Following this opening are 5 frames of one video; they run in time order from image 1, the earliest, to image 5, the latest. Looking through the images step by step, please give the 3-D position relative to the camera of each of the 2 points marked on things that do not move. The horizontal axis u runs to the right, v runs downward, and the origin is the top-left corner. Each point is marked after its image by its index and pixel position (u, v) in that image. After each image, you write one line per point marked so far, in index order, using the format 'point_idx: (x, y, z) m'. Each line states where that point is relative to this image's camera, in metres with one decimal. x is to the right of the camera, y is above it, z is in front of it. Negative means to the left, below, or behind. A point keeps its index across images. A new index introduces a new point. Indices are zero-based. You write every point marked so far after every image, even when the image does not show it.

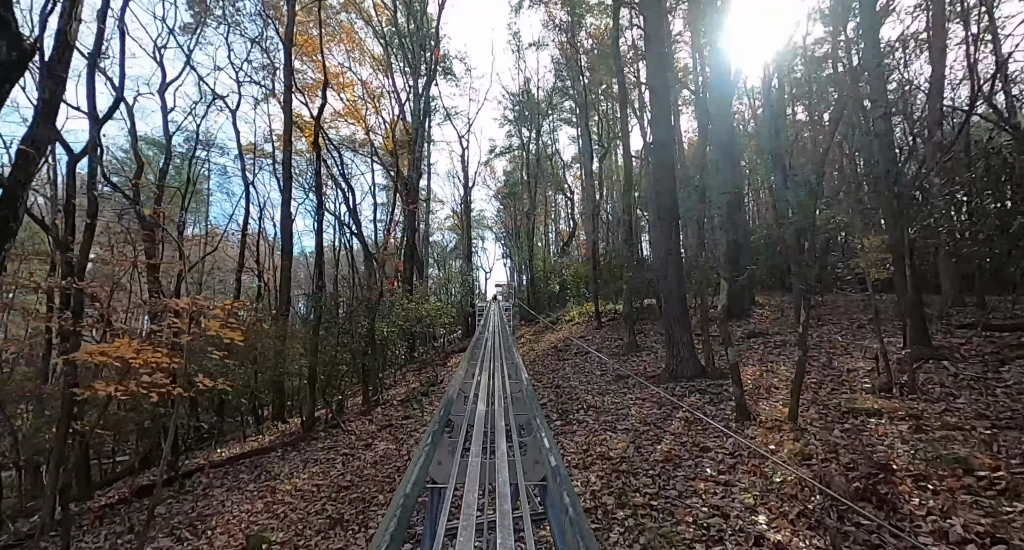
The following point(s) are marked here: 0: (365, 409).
0: (-2.5, -2.4, +9.5) m
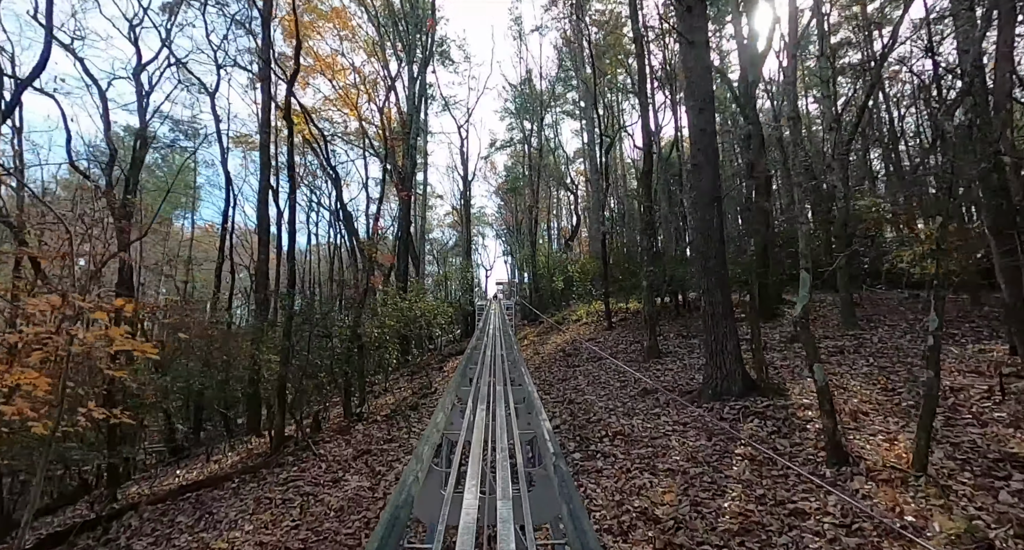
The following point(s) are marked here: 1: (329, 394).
0: (-2.5, -2.3, +8.2) m
1: (-3.4, -2.2, +10.3) m
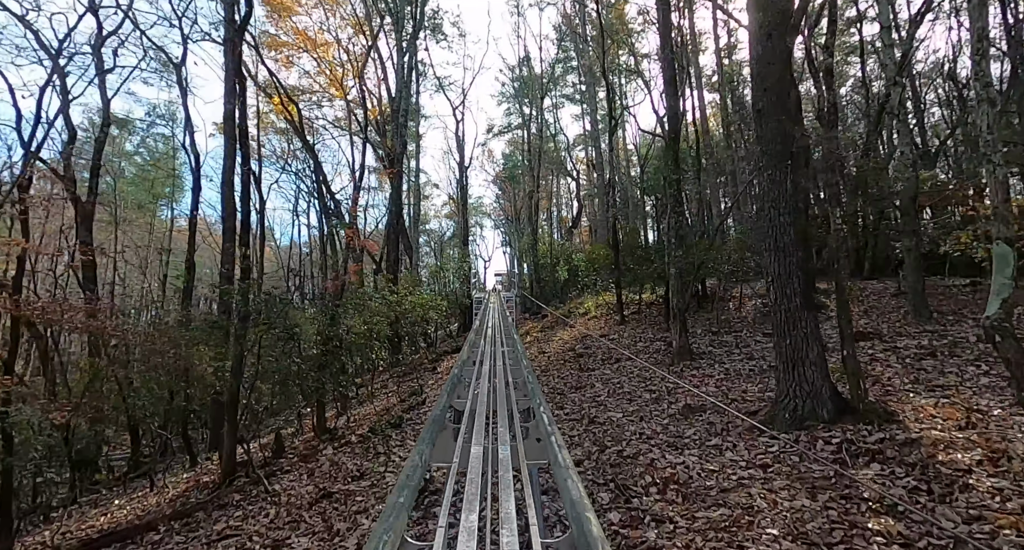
0: (-2.4, -2.1, +6.7) m
1: (-3.4, -2.1, +8.9) m
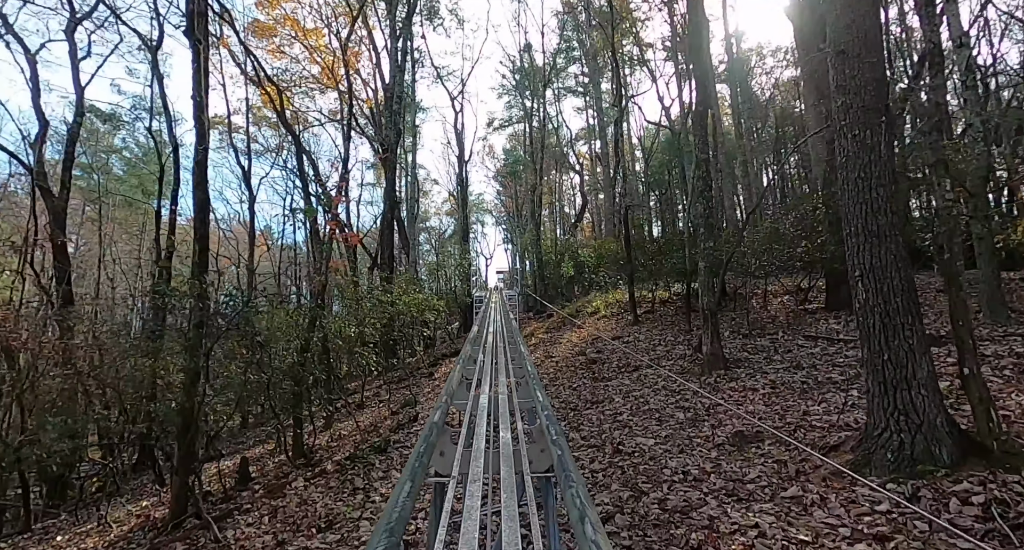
0: (-2.3, -2.1, +5.7) m
1: (-3.3, -2.1, +7.8) m
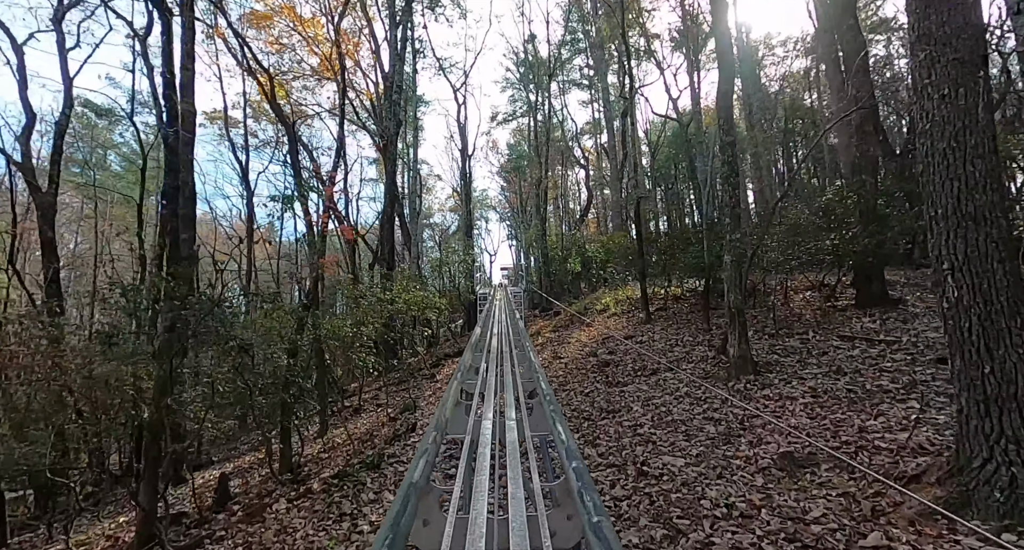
0: (-2.3, -2.1, +5.1) m
1: (-3.2, -2.0, +7.3) m
